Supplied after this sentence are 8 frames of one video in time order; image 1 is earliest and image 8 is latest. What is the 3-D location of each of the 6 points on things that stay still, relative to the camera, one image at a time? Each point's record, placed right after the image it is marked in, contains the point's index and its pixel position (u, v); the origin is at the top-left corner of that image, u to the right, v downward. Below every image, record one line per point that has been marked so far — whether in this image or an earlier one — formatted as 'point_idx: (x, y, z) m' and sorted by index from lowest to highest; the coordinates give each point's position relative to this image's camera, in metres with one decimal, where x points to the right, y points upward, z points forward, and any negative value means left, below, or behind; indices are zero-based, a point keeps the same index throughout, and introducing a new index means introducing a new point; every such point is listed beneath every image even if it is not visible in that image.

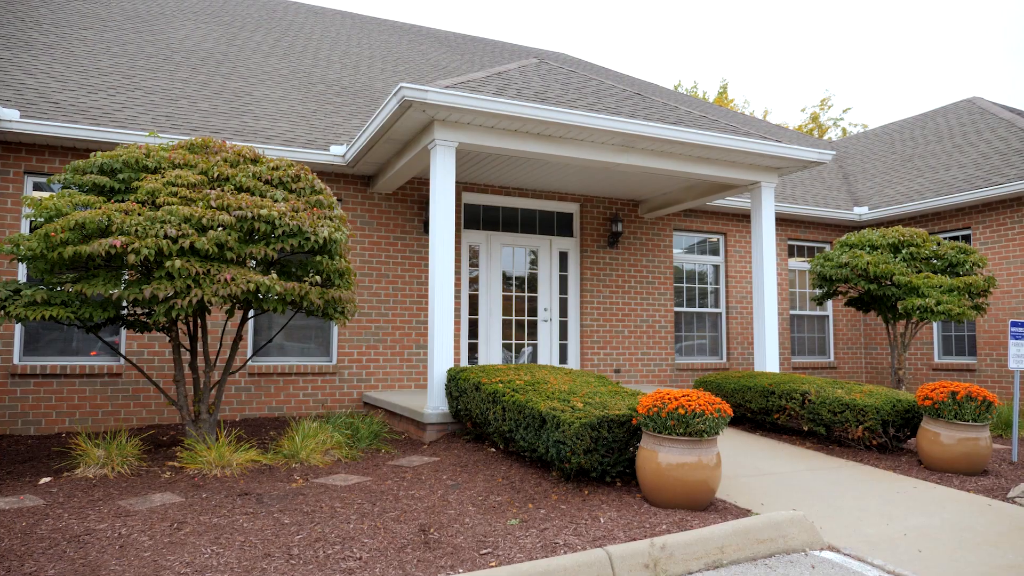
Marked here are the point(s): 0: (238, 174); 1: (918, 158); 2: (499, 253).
0: (-2.0, +0.8, +5.0) m
1: (+7.0, +2.2, +11.8) m
2: (-0.2, +0.5, +9.1) m
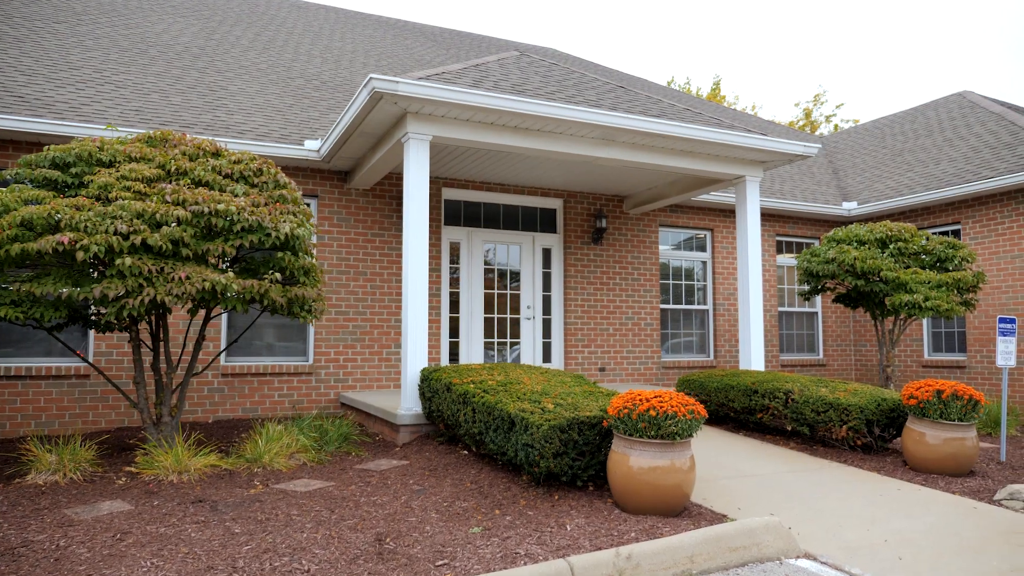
0: (-2.2, +0.8, +4.8) m
1: (+6.7, +2.3, +11.7) m
2: (-0.4, +0.5, +8.9) m
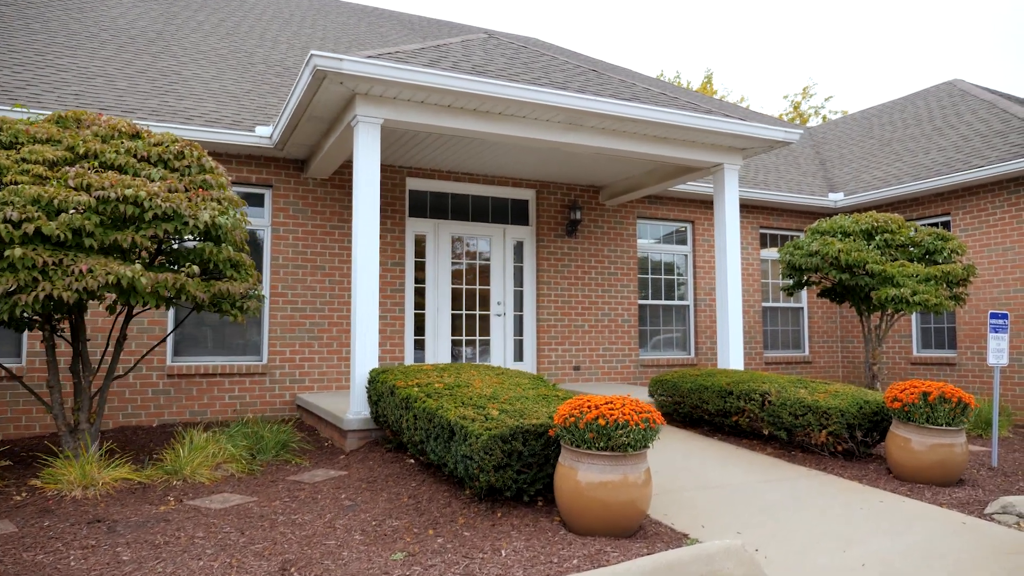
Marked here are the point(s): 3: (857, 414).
0: (-2.6, +0.9, +4.4) m
1: (+6.3, +2.4, +11.3) m
2: (-0.8, +0.6, +8.5) m
3: (+2.5, -0.9, +5.0) m
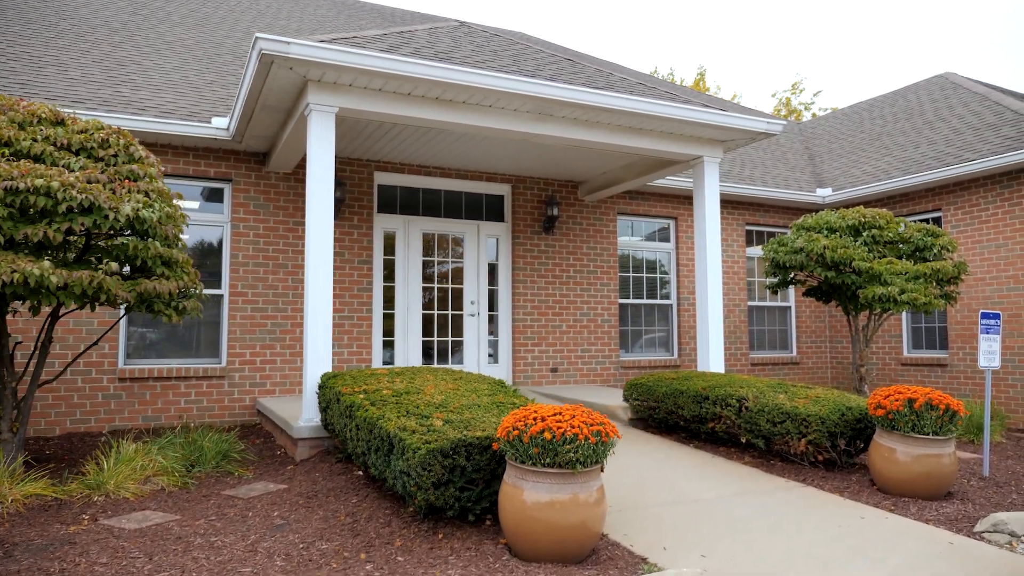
0: (-2.9, +0.9, +4.0) m
1: (+6.0, +2.4, +11.0) m
2: (-1.1, +0.6, +8.1) m
3: (+2.2, -0.9, +4.6) m
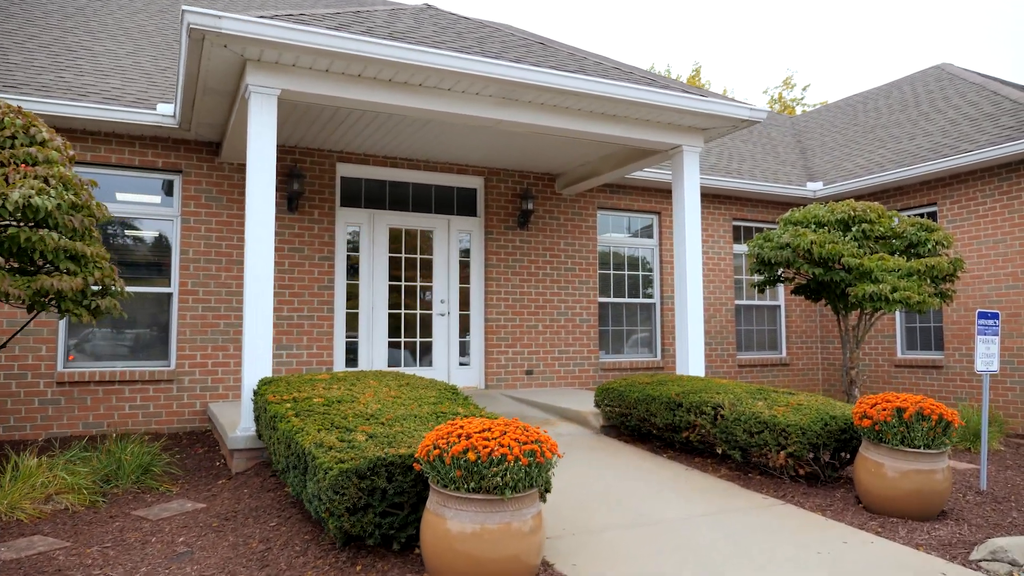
0: (-3.2, +0.9, +3.6) m
1: (+5.7, +2.5, +10.6) m
2: (-1.4, +0.6, +7.7) m
3: (+1.9, -0.9, +4.2) m
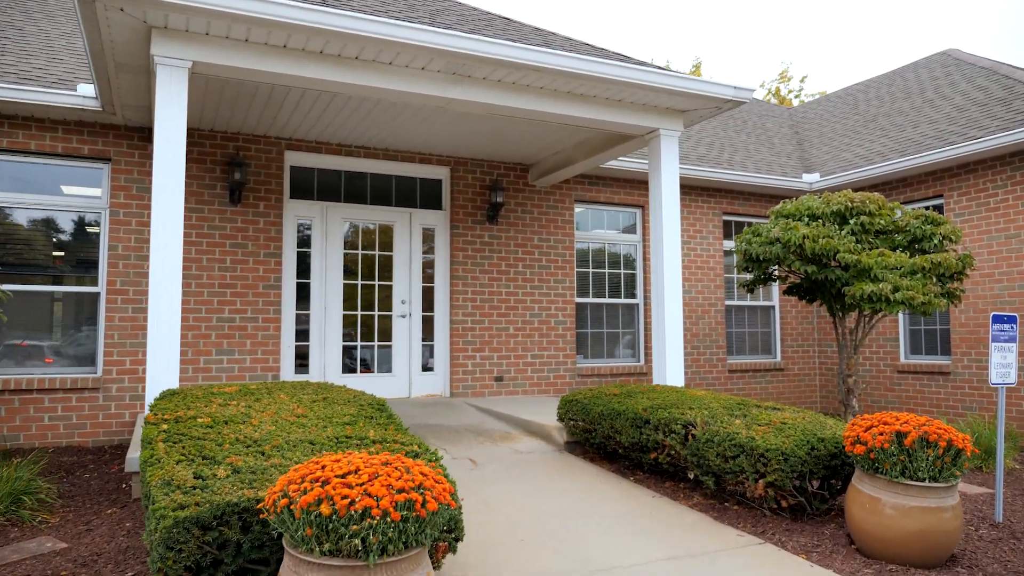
0: (-3.5, +0.9, +3.0) m
1: (+5.3, +2.5, +9.9) m
2: (-1.8, +0.6, +7.0) m
3: (+1.5, -0.9, +3.6) m
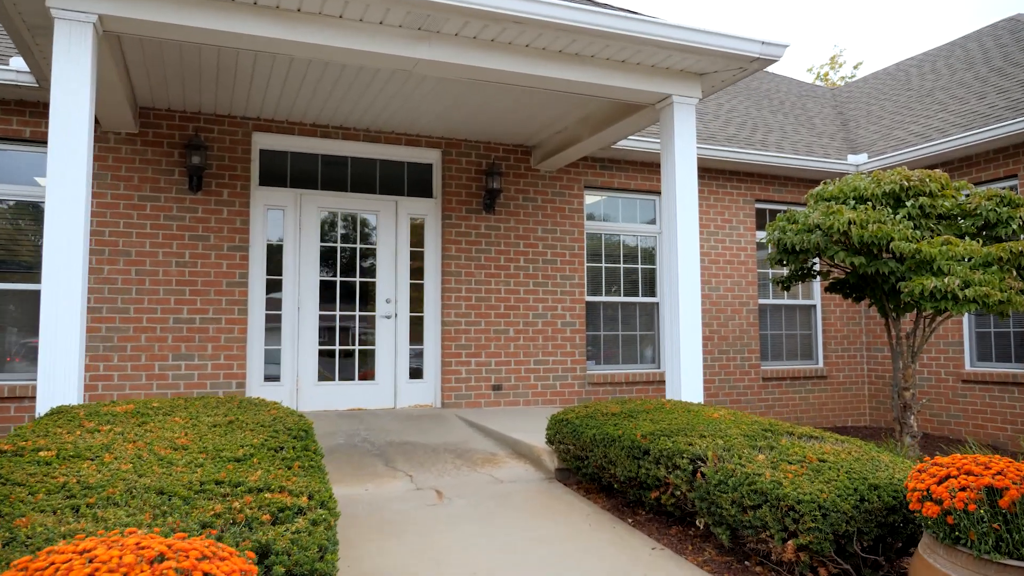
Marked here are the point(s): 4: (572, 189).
0: (-3.8, +0.9, +2.3) m
1: (+5.4, +2.5, +8.7) m
2: (-1.8, +0.6, +6.3) m
3: (+1.3, -0.8, +2.6) m
4: (+0.6, +1.0, +7.1) m
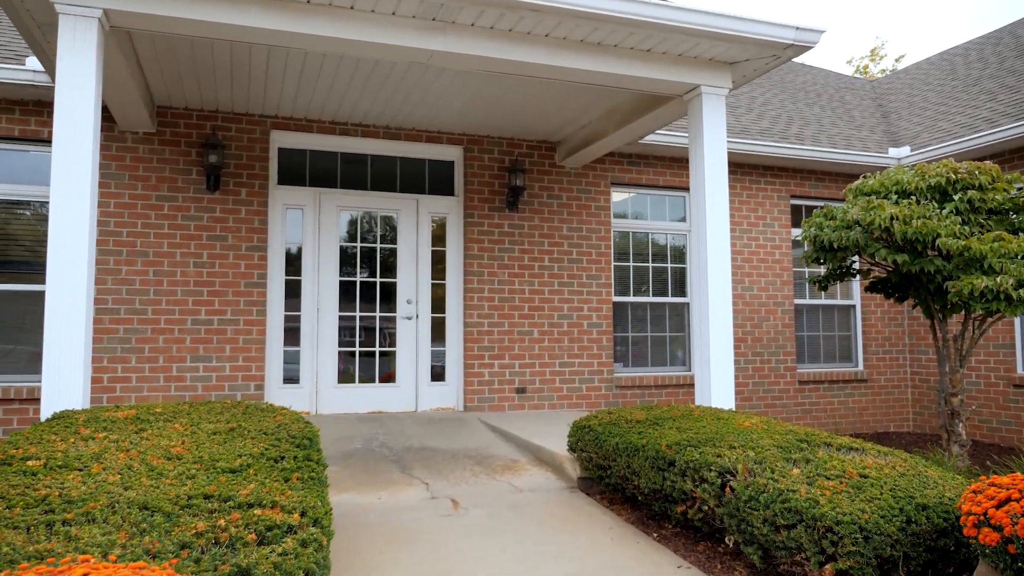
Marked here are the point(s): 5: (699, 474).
0: (-3.8, +0.9, +2.3) m
1: (+5.8, +2.5, +8.3) m
2: (-1.6, +0.6, +6.2) m
3: (+1.3, -0.8, +2.4) m
4: (+0.9, +1.0, +6.9) m
5: (+0.8, -0.8, +3.0) m
